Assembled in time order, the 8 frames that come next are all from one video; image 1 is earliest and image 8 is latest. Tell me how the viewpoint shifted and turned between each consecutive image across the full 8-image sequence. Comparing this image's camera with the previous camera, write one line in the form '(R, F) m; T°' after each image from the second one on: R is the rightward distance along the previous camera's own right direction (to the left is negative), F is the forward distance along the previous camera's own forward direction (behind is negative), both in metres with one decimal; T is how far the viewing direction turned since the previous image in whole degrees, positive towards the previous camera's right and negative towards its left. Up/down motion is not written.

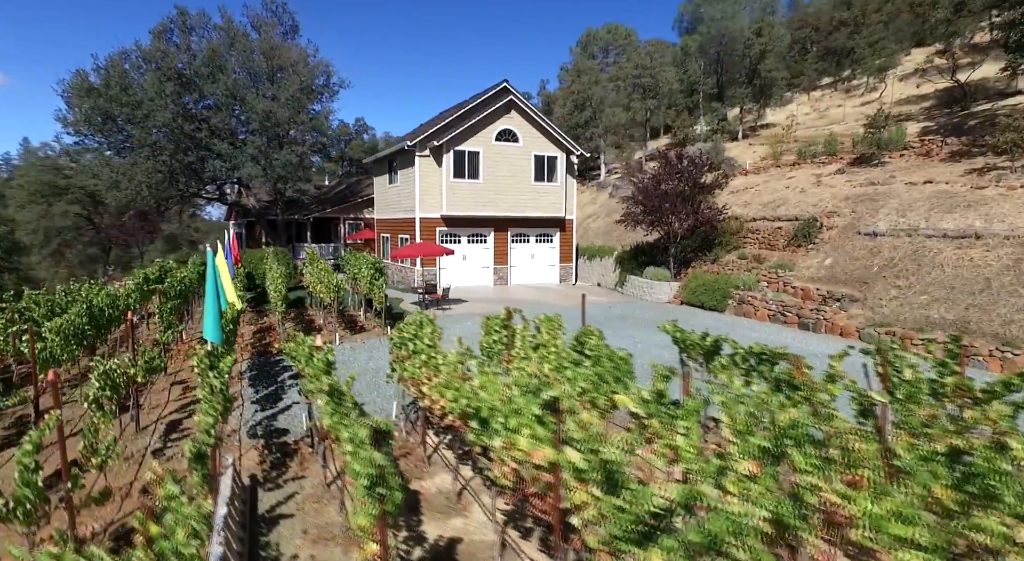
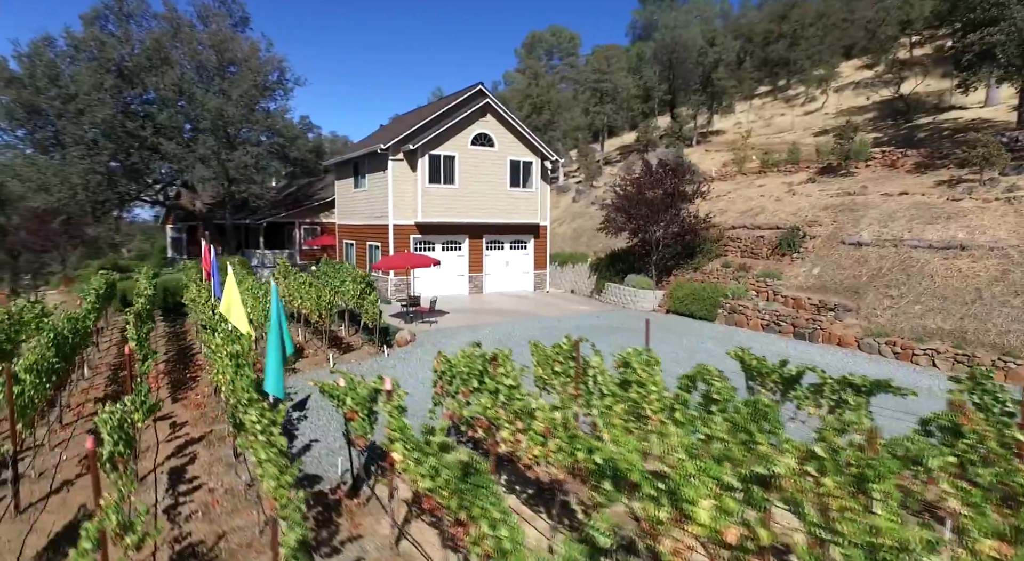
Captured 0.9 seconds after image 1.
(-1.5, +0.7) m; +6°
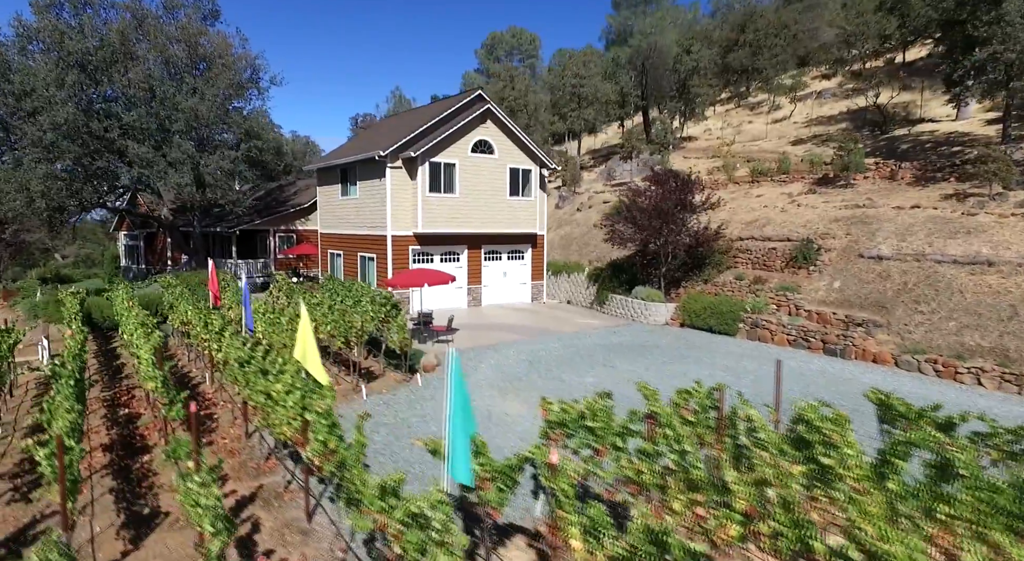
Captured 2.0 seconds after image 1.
(-2.0, +0.8) m; +5°
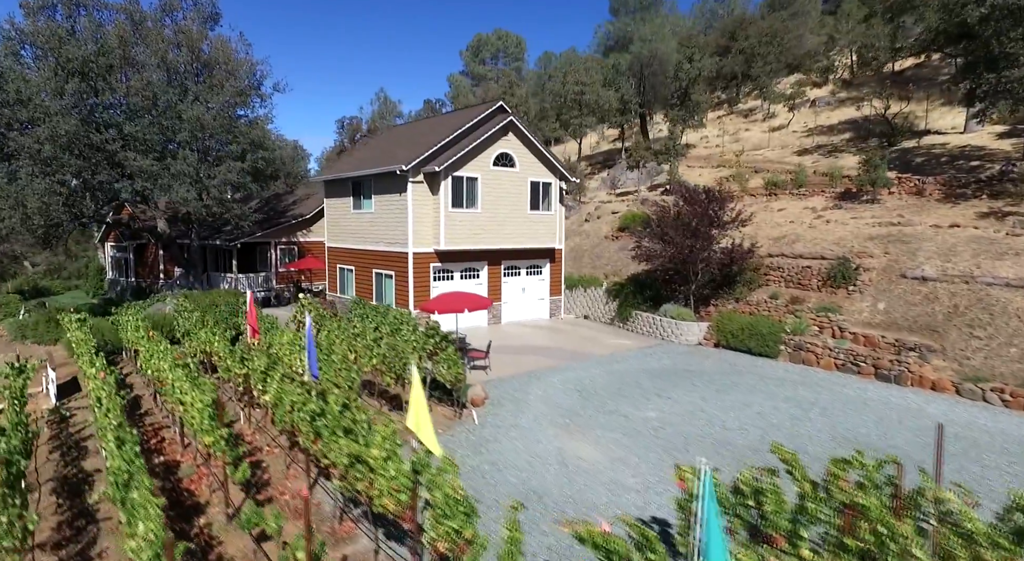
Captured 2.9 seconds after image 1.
(-1.7, +0.7) m; +2°
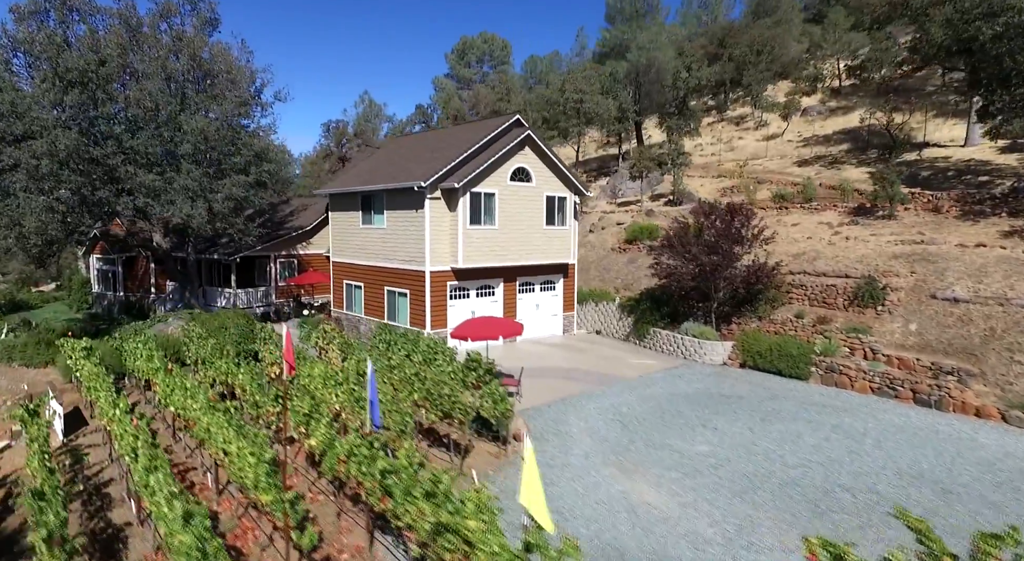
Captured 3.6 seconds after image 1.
(-1.4, +0.5) m; +2°
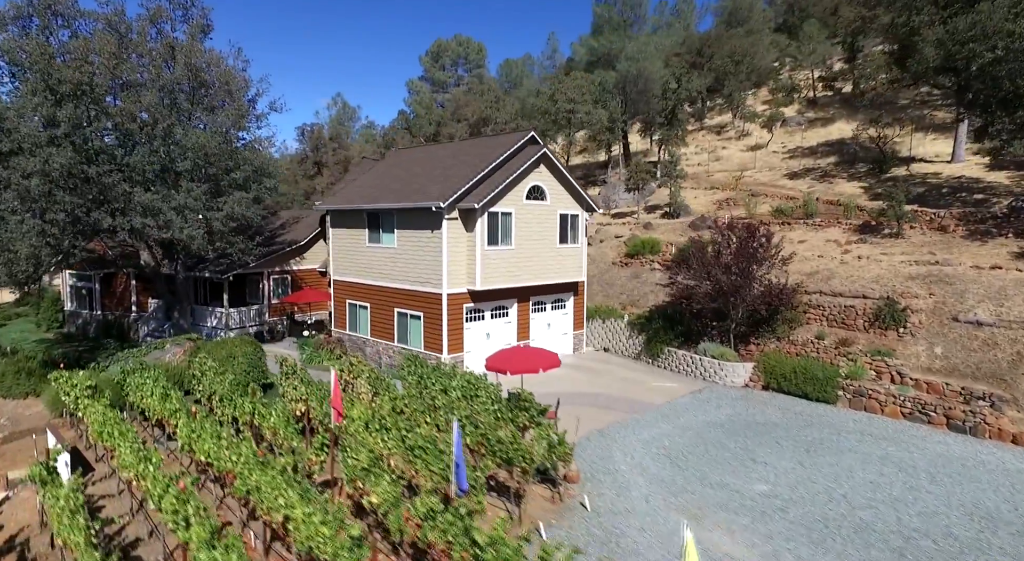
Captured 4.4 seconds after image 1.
(-1.8, +0.5) m; +3°
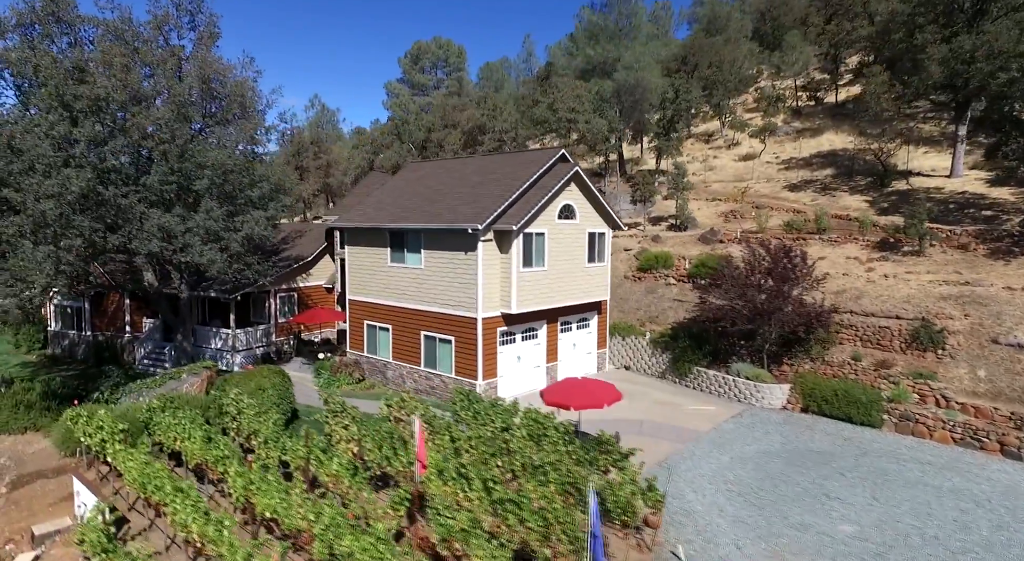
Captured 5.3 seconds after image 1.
(-2.2, +0.6) m; +3°
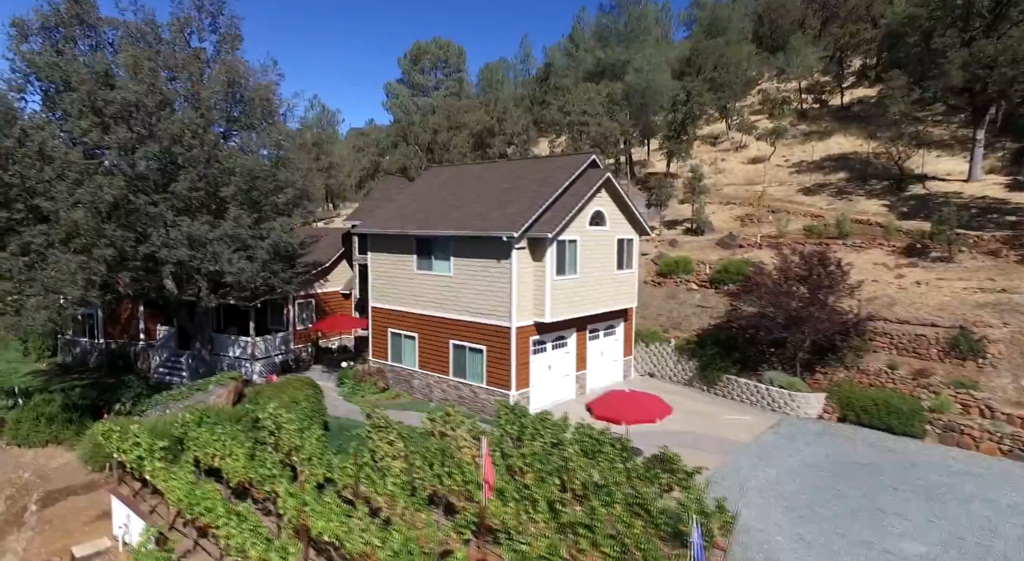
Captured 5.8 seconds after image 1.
(-1.3, +0.3) m; +1°
